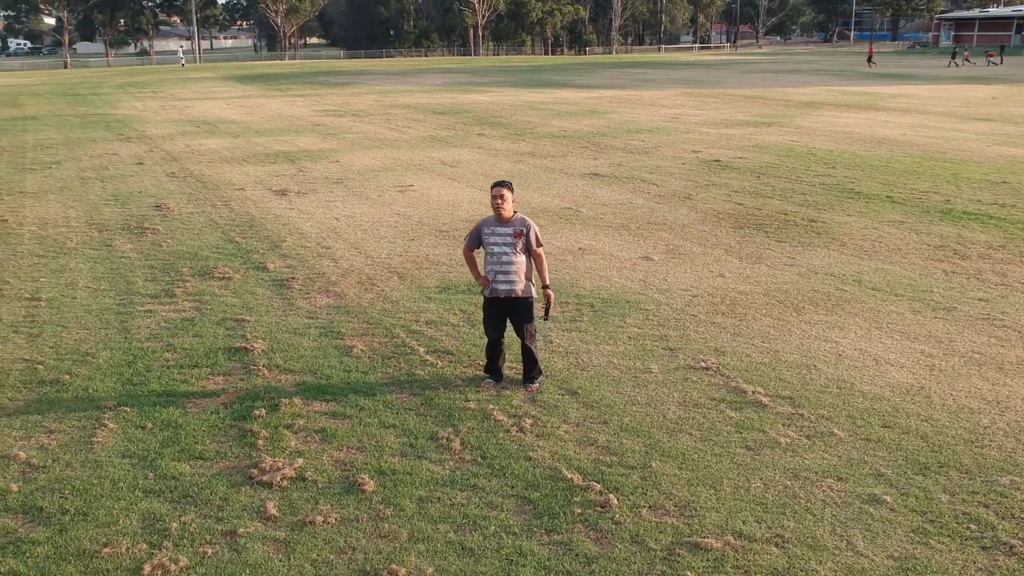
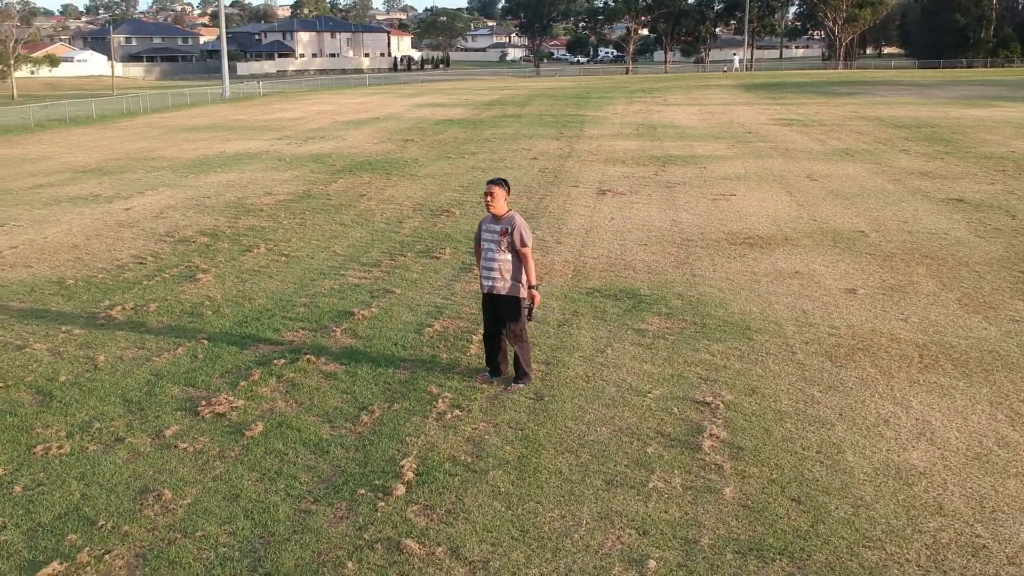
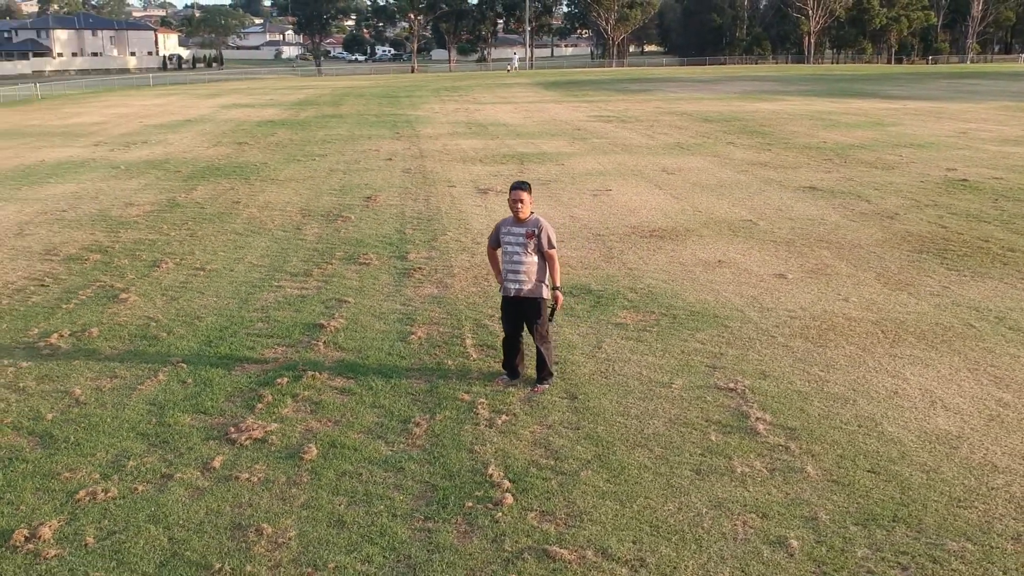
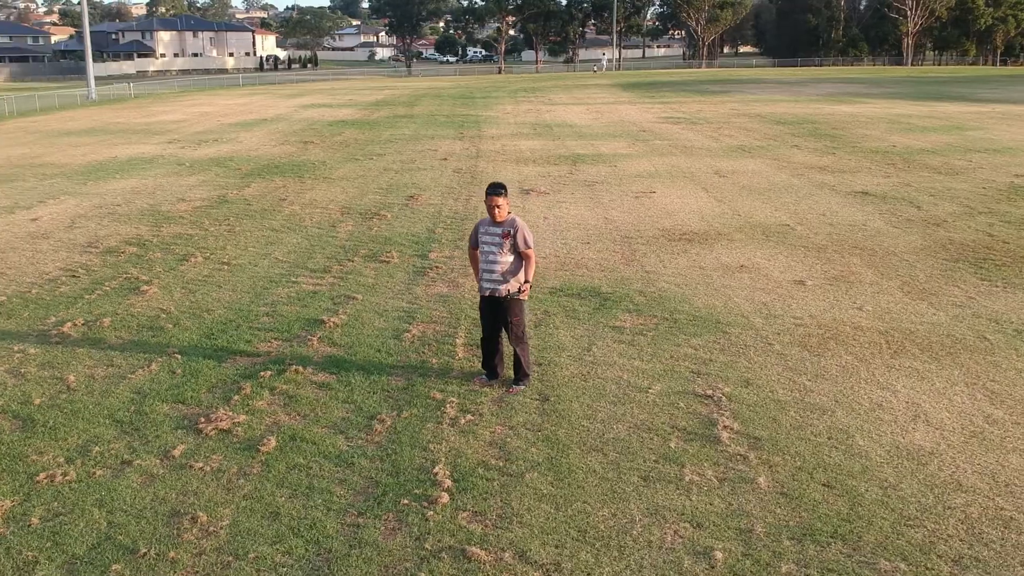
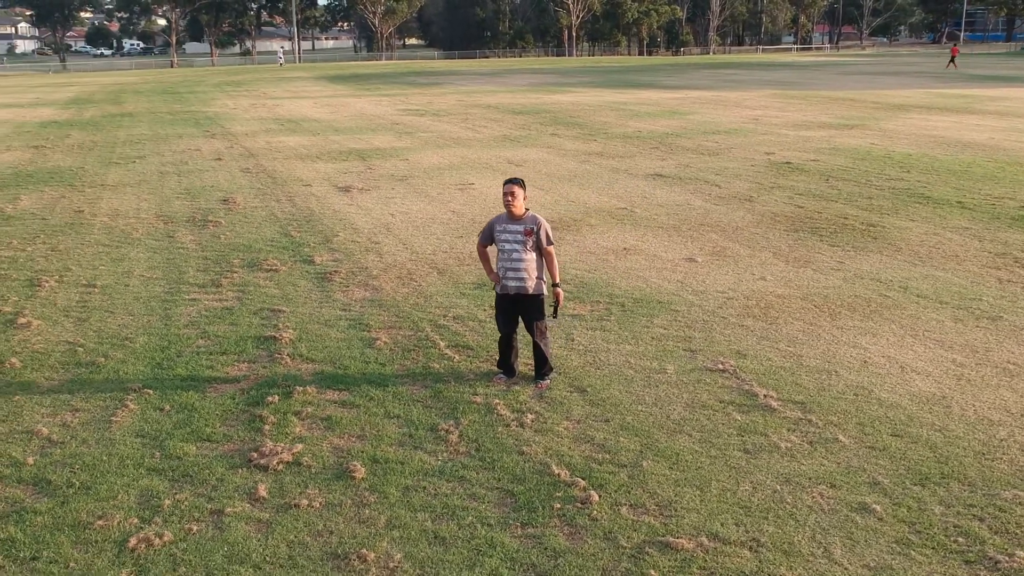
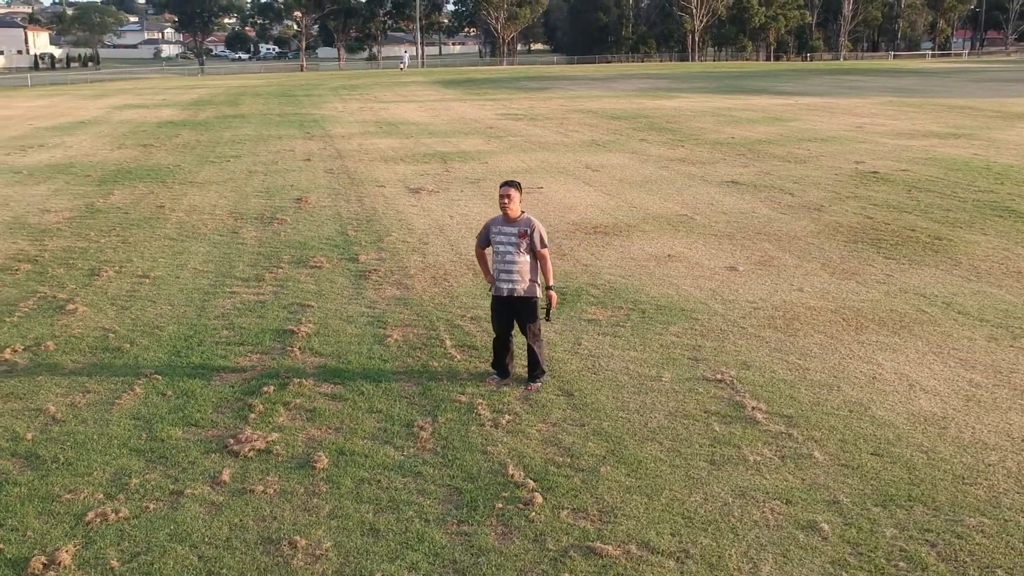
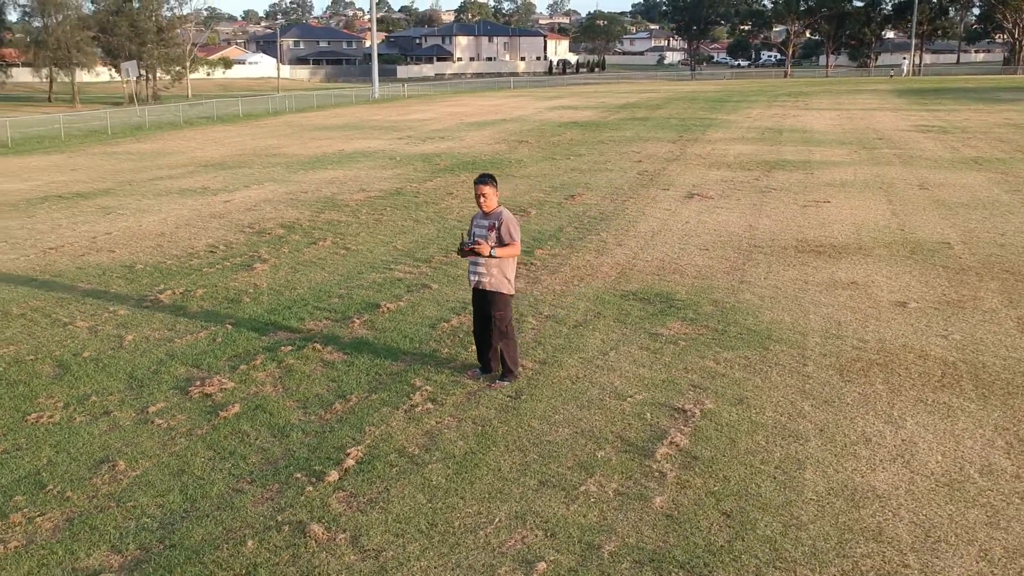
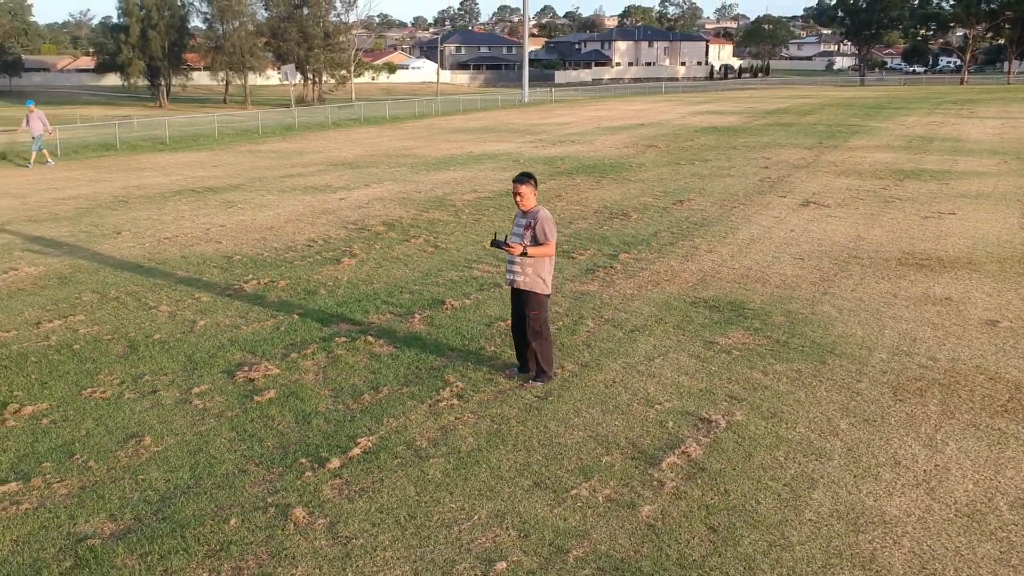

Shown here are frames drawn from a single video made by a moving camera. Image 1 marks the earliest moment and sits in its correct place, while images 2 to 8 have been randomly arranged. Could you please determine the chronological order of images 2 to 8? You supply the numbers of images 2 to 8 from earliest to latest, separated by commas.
5, 6, 3, 4, 2, 7, 8
